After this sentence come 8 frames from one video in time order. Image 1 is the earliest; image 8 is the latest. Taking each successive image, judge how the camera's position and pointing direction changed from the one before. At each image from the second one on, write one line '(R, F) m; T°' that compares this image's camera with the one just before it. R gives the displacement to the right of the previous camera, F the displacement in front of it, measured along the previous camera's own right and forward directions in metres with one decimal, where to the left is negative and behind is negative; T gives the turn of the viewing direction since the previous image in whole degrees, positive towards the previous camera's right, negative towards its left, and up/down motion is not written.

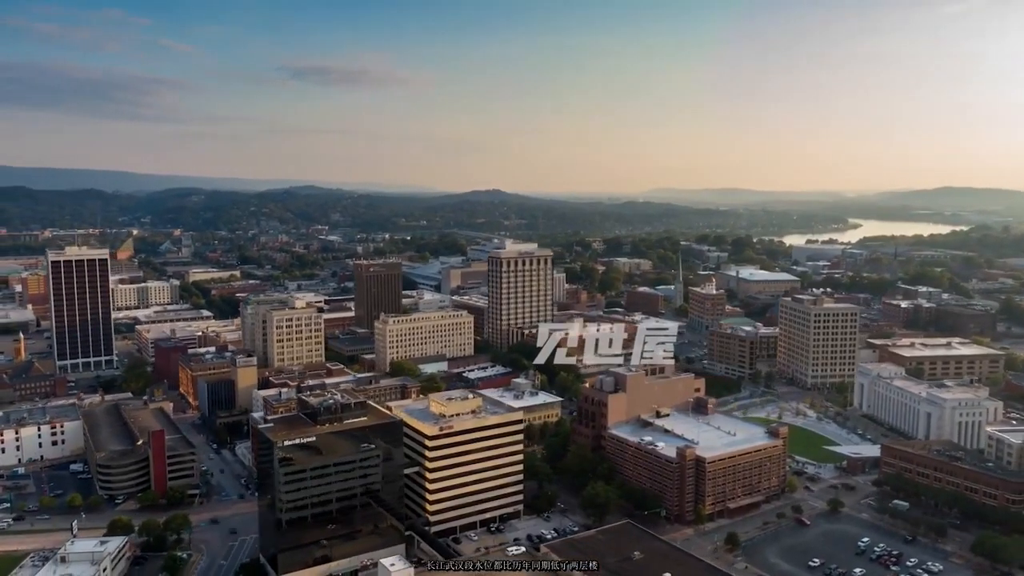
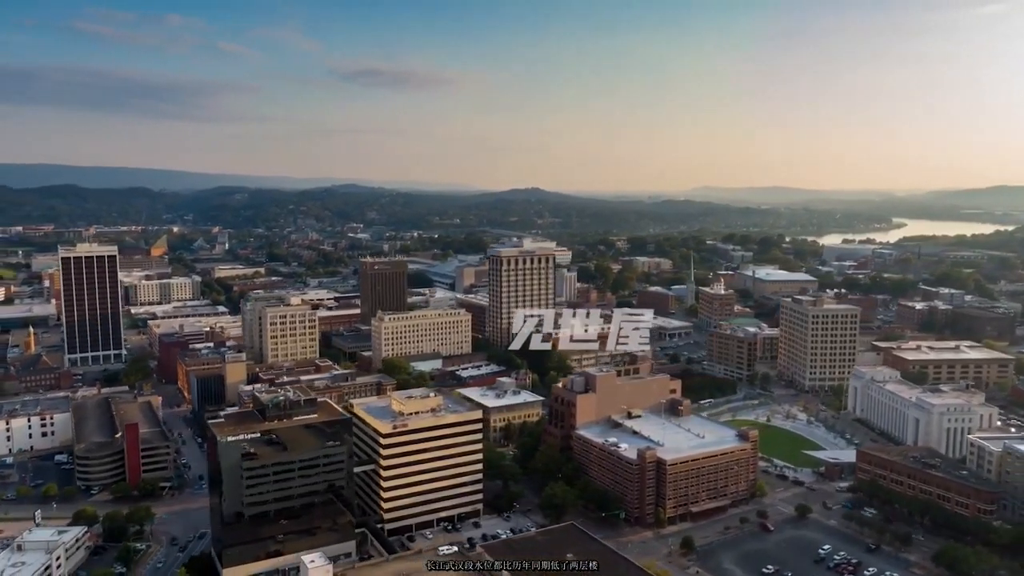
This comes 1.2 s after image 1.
(+4.3, +0.3) m; -3°
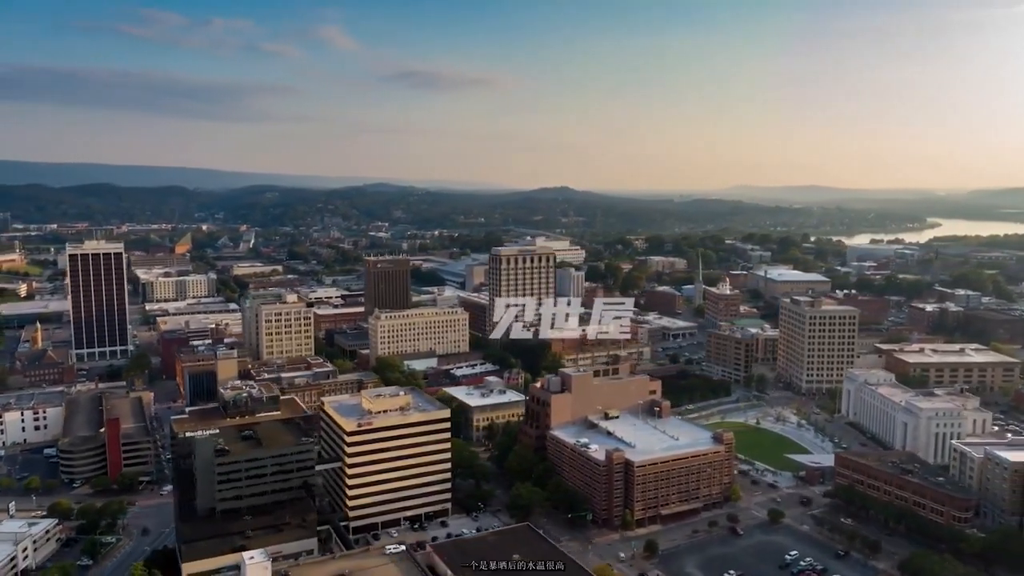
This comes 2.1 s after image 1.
(+3.2, +0.2) m; -2°
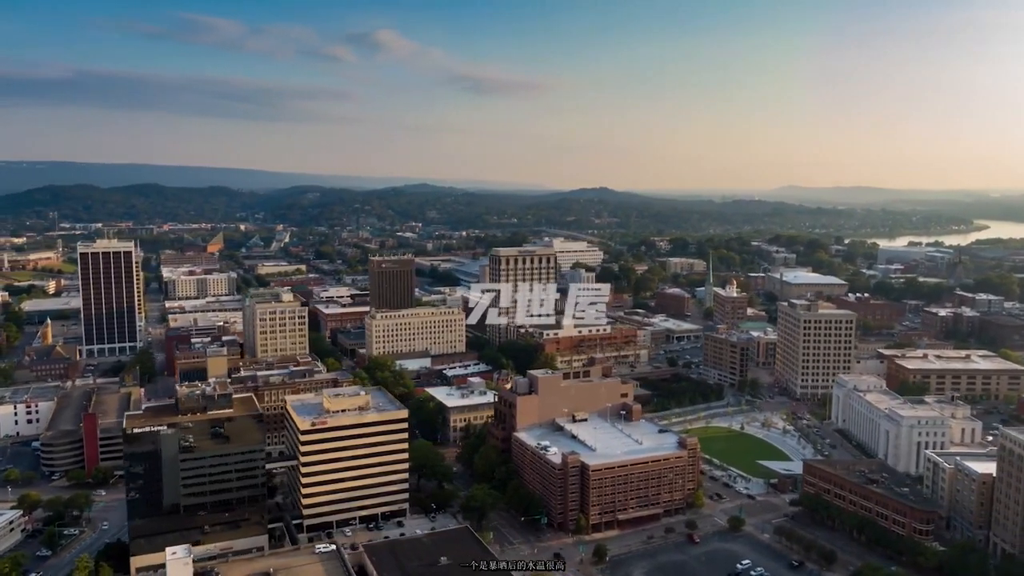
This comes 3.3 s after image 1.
(+4.3, +0.3) m; -3°
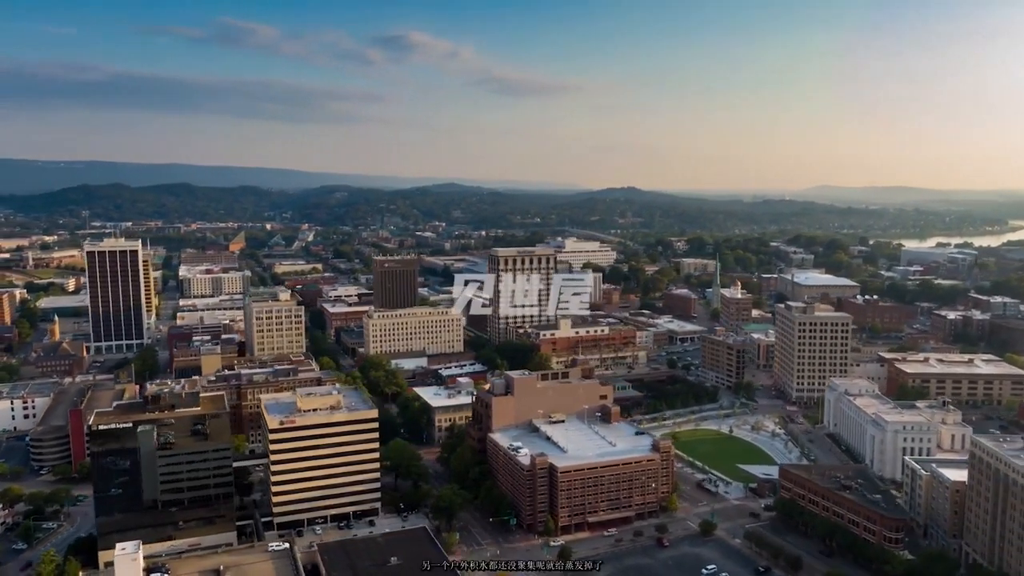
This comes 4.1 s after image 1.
(+3.0, +0.2) m; -2°
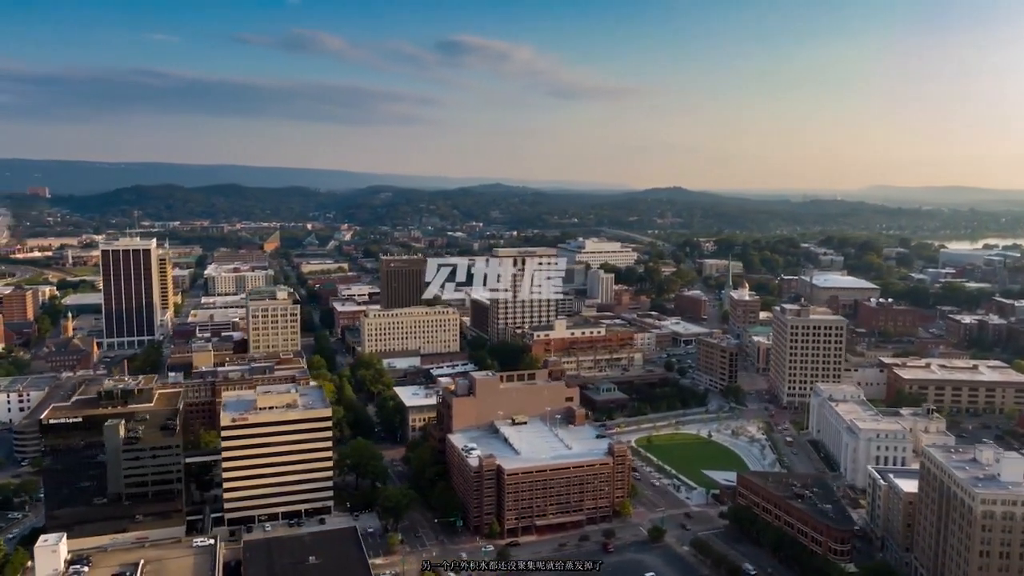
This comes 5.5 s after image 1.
(+5.0, +0.4) m; -3°
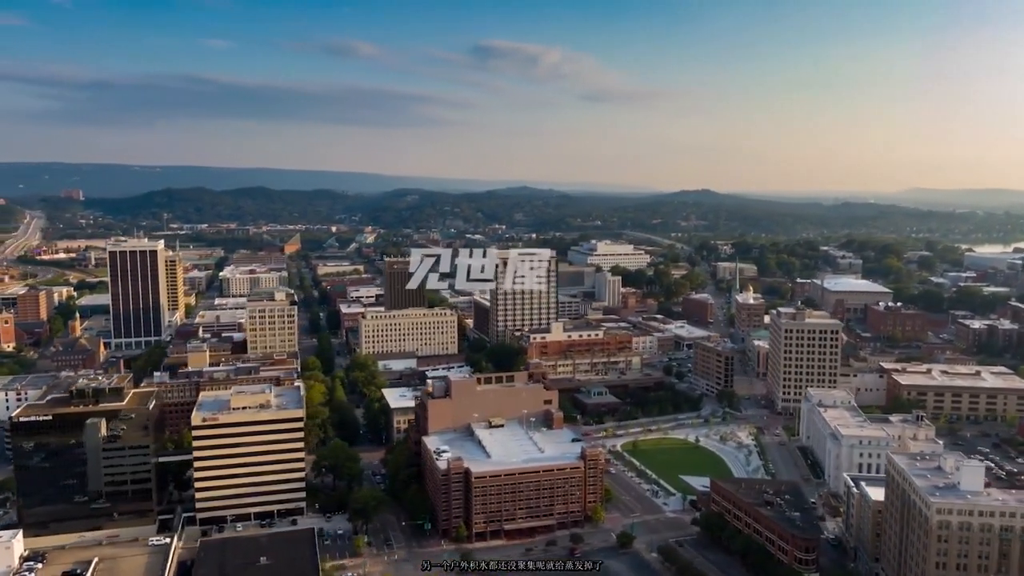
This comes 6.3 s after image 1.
(+3.0, +0.3) m; -2°
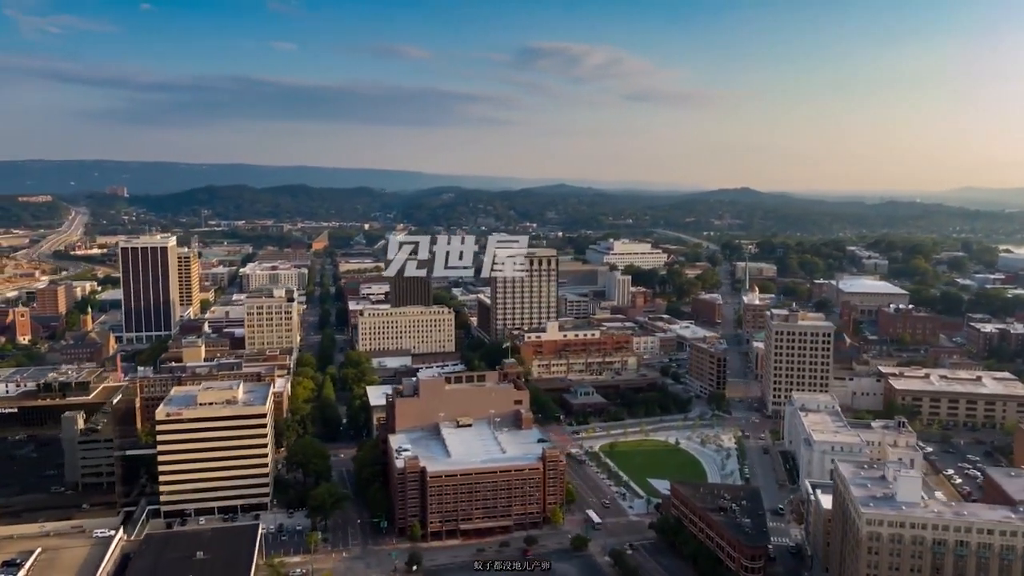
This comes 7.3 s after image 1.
(+4.1, +0.3) m; -3°
